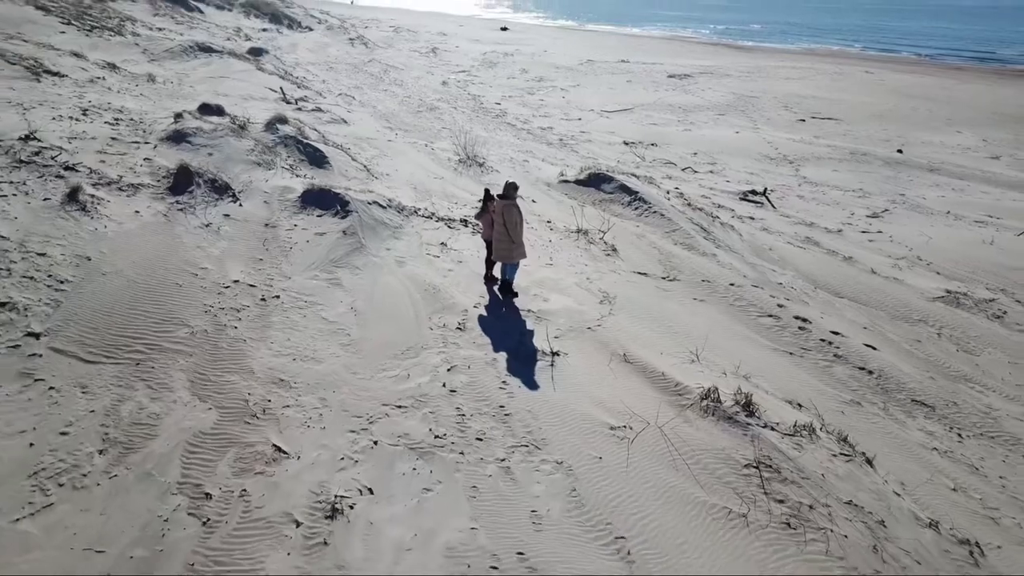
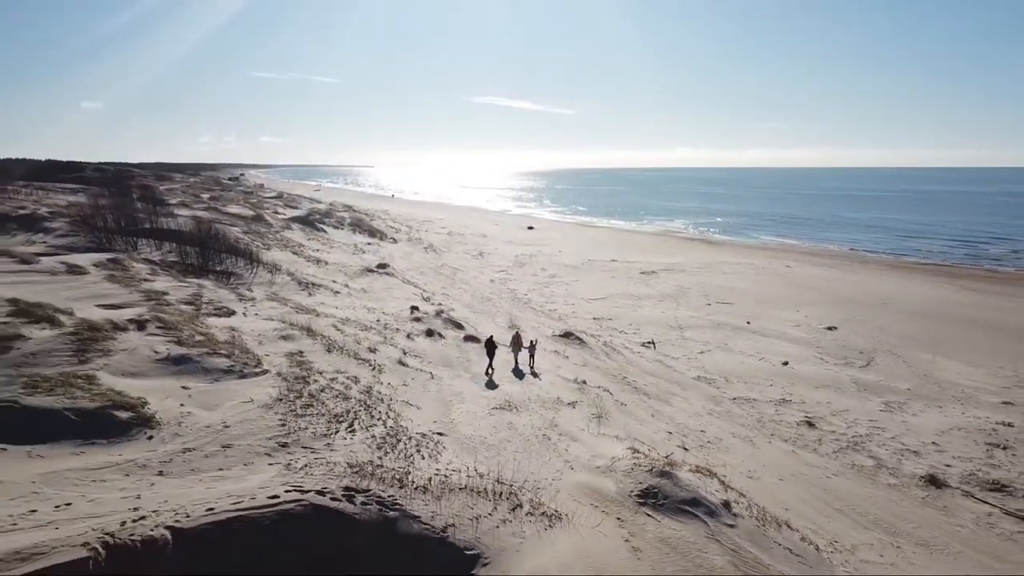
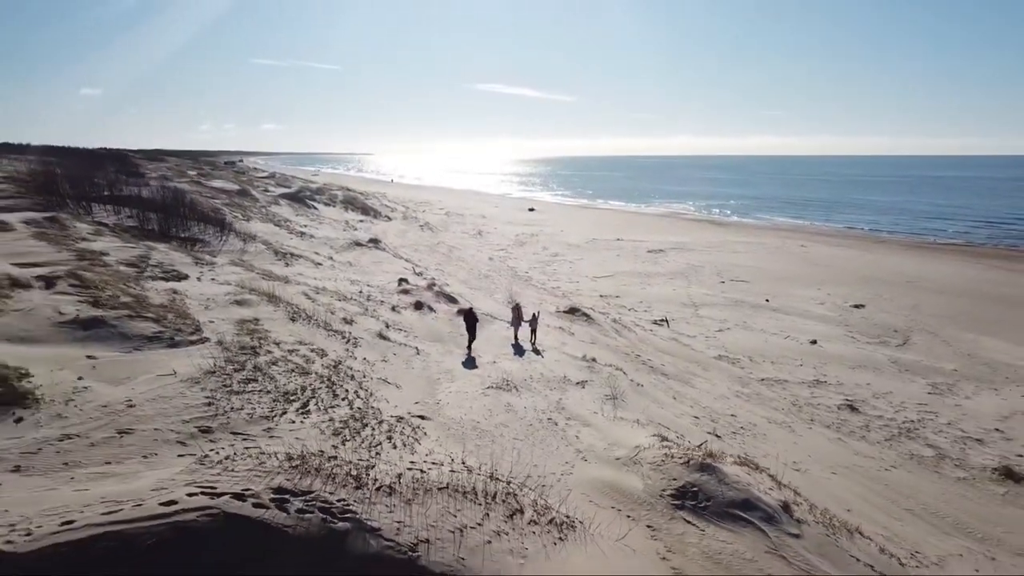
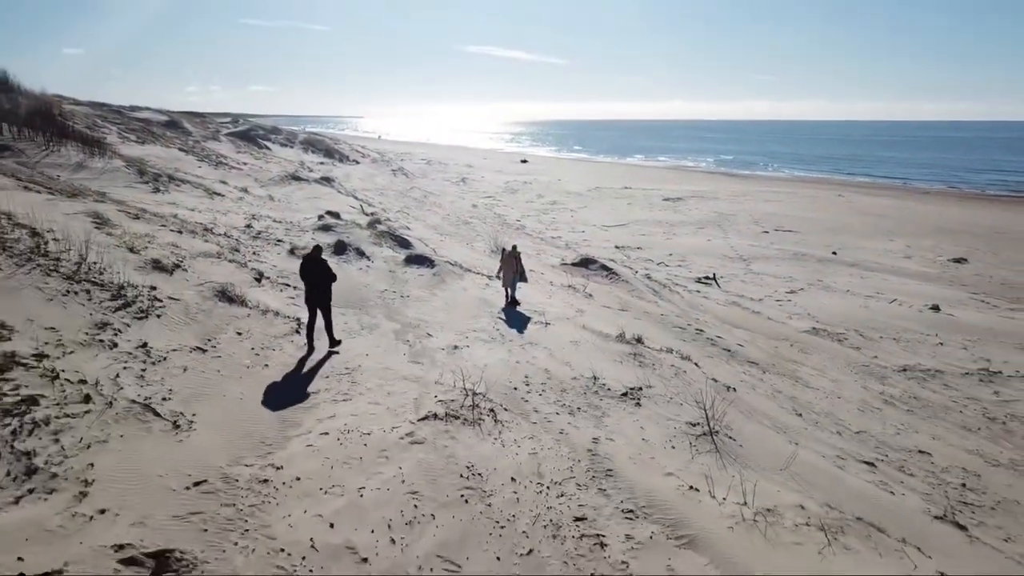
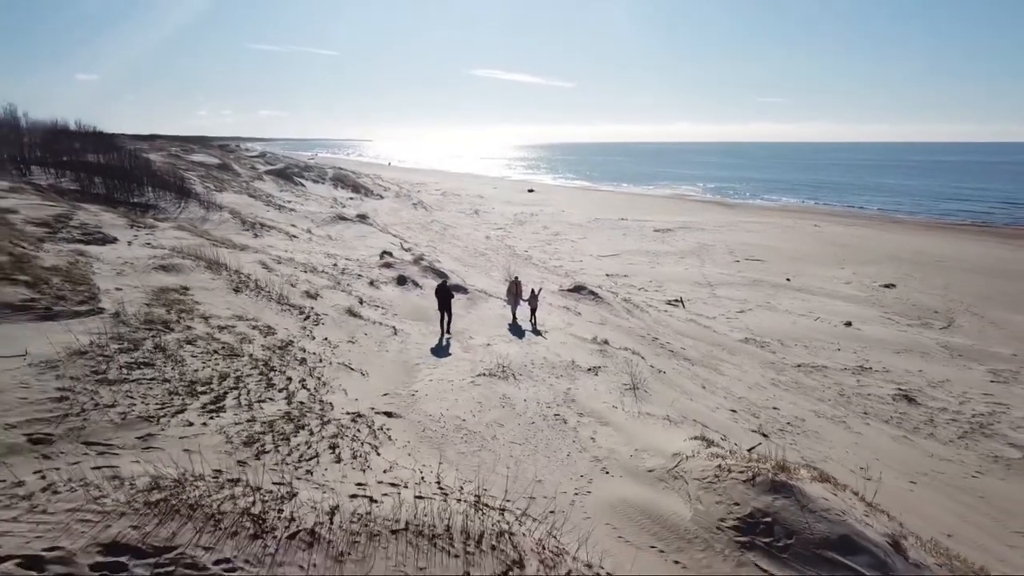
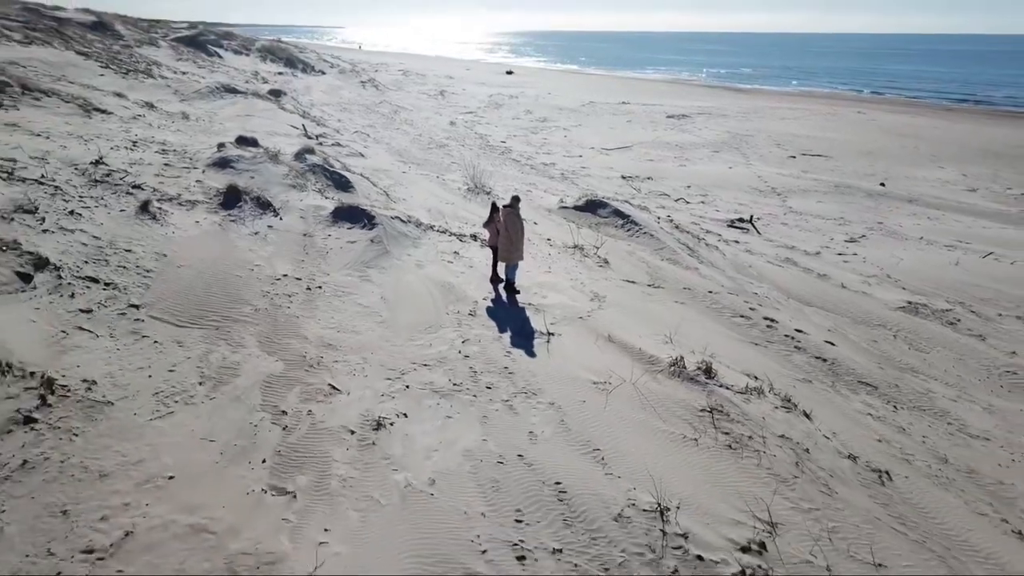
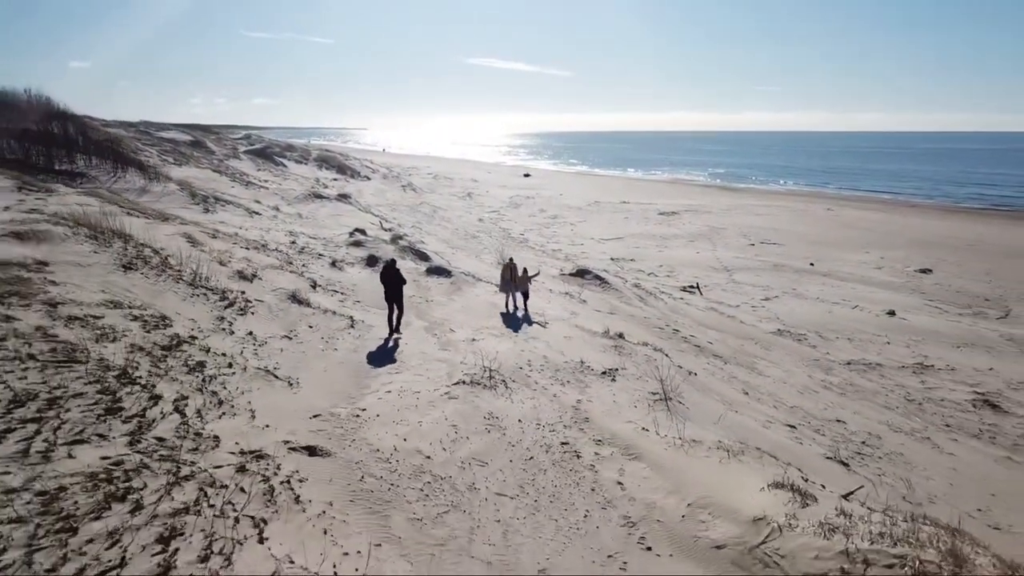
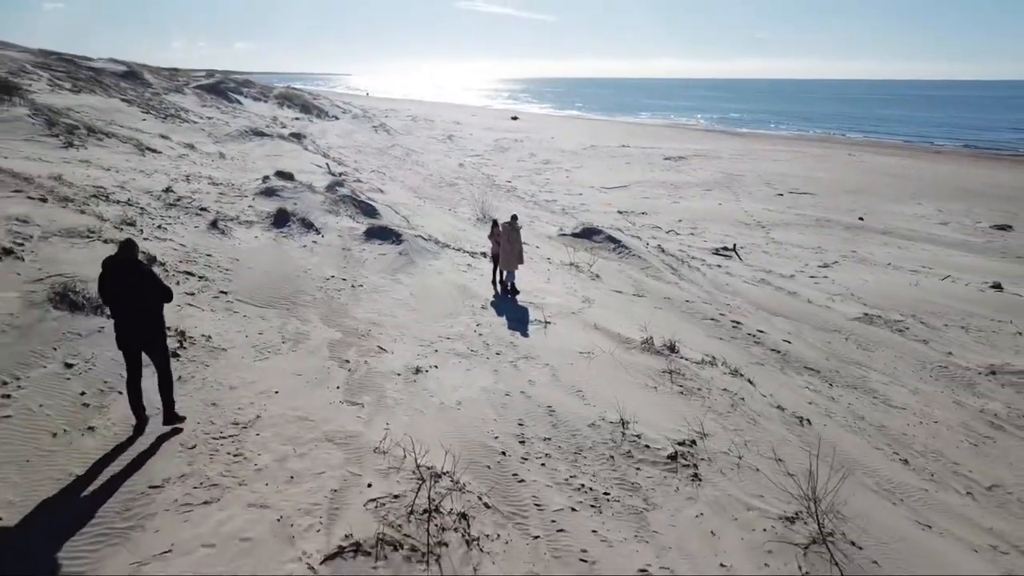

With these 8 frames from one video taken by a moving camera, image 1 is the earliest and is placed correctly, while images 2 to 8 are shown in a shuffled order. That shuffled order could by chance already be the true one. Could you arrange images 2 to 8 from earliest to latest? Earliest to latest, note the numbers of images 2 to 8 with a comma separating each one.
6, 8, 4, 7, 5, 3, 2
